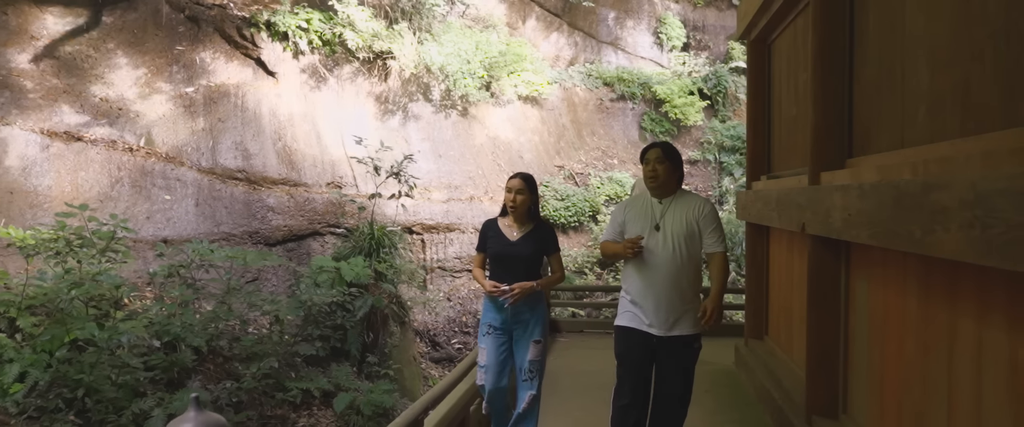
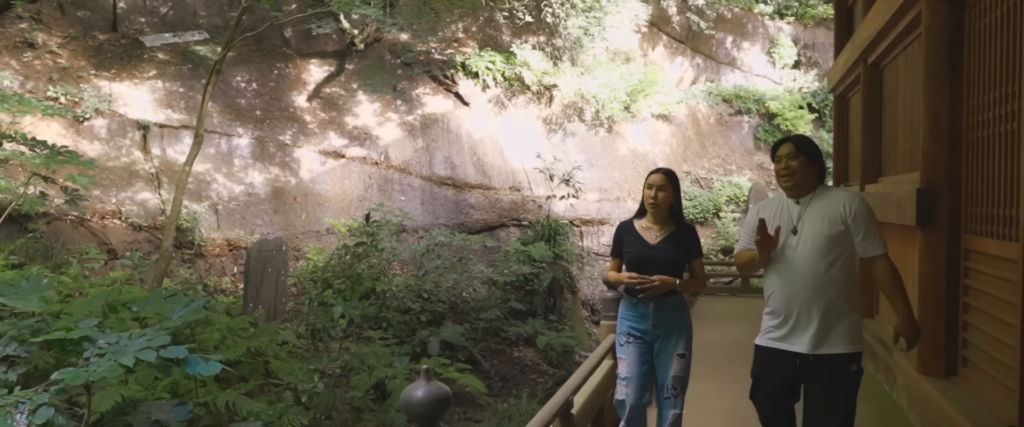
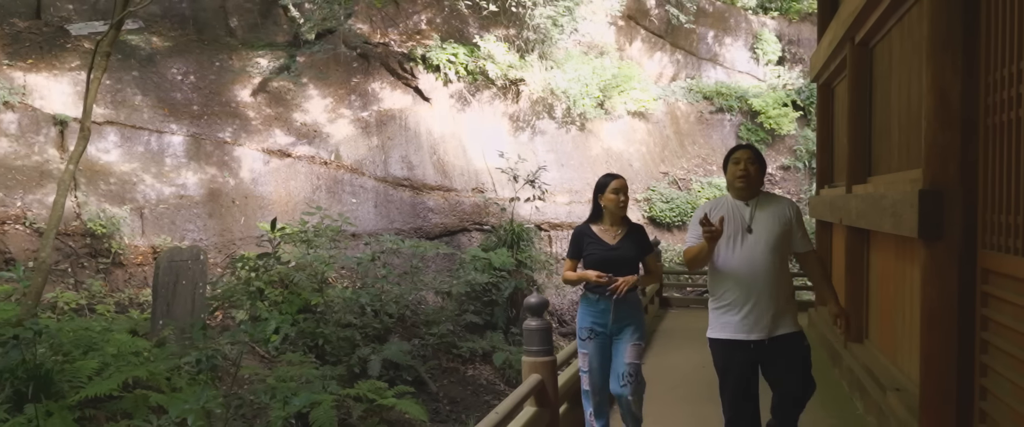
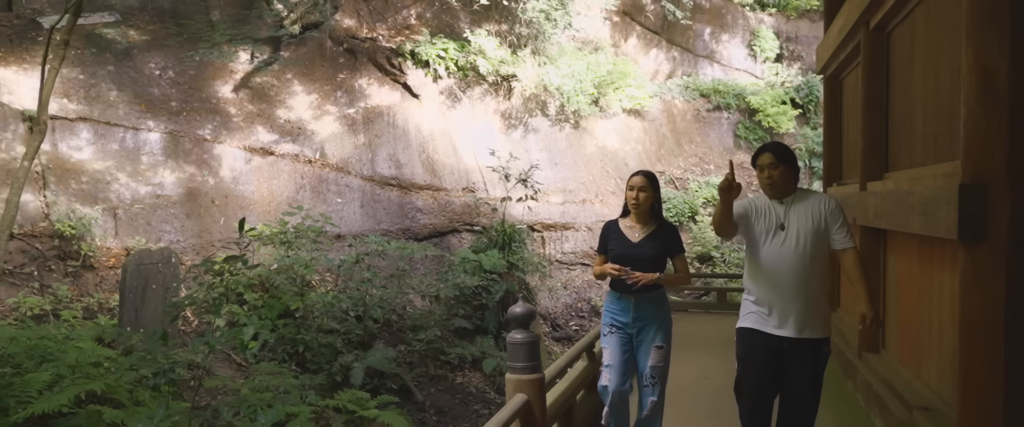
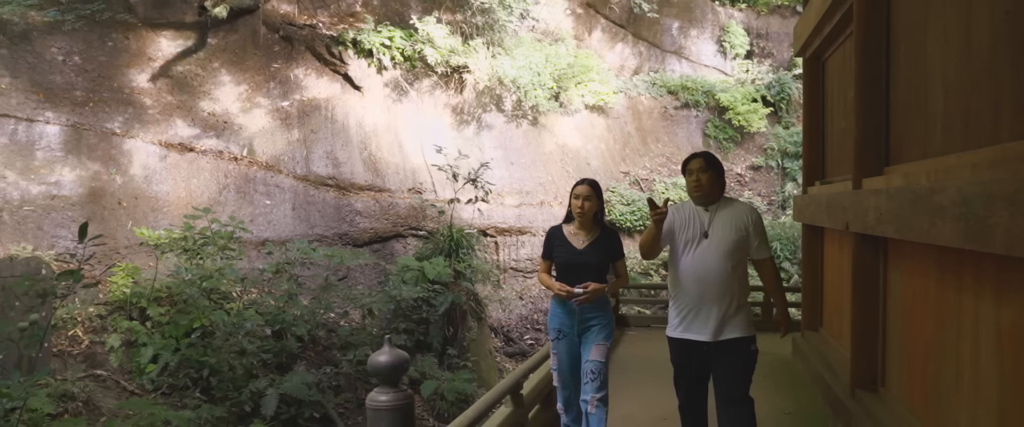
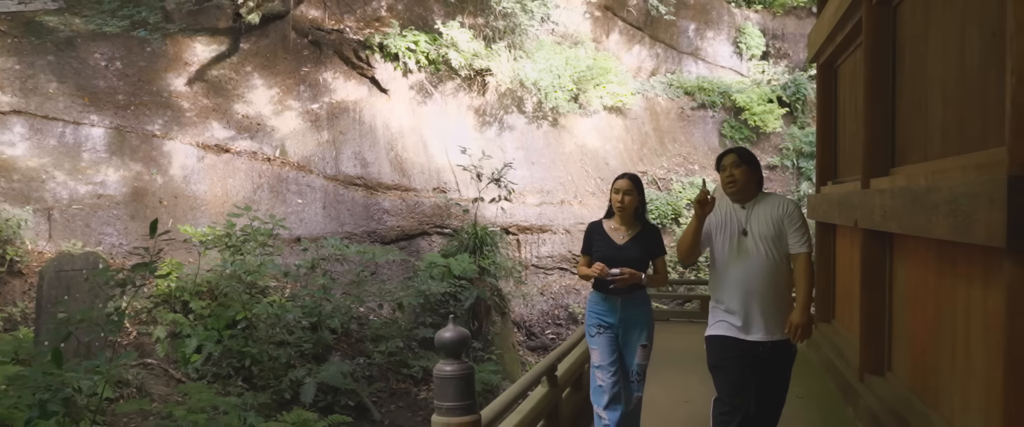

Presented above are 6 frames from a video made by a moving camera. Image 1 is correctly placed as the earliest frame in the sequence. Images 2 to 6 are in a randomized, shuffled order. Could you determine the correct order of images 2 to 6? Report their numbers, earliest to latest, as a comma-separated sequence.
5, 6, 4, 3, 2
